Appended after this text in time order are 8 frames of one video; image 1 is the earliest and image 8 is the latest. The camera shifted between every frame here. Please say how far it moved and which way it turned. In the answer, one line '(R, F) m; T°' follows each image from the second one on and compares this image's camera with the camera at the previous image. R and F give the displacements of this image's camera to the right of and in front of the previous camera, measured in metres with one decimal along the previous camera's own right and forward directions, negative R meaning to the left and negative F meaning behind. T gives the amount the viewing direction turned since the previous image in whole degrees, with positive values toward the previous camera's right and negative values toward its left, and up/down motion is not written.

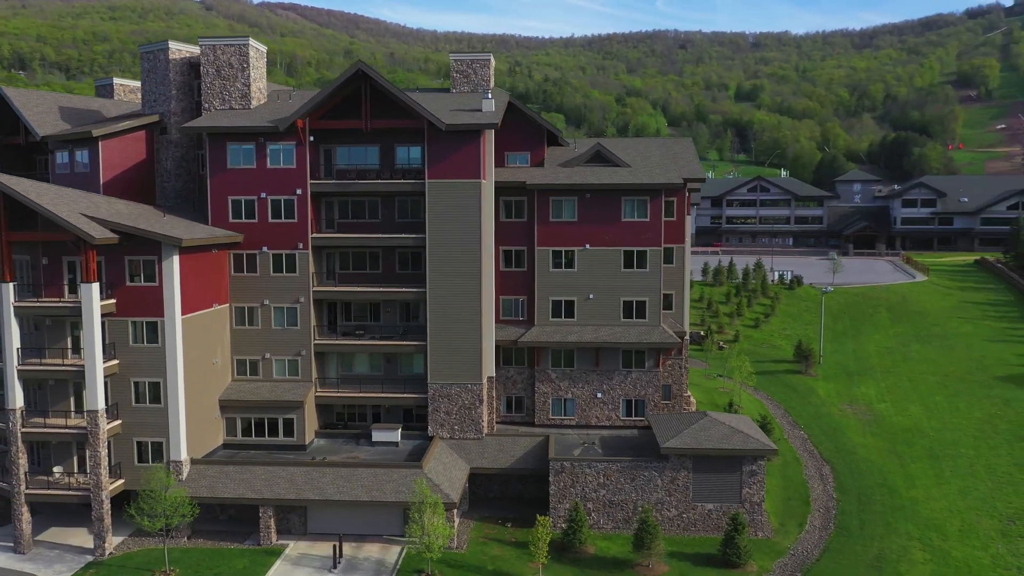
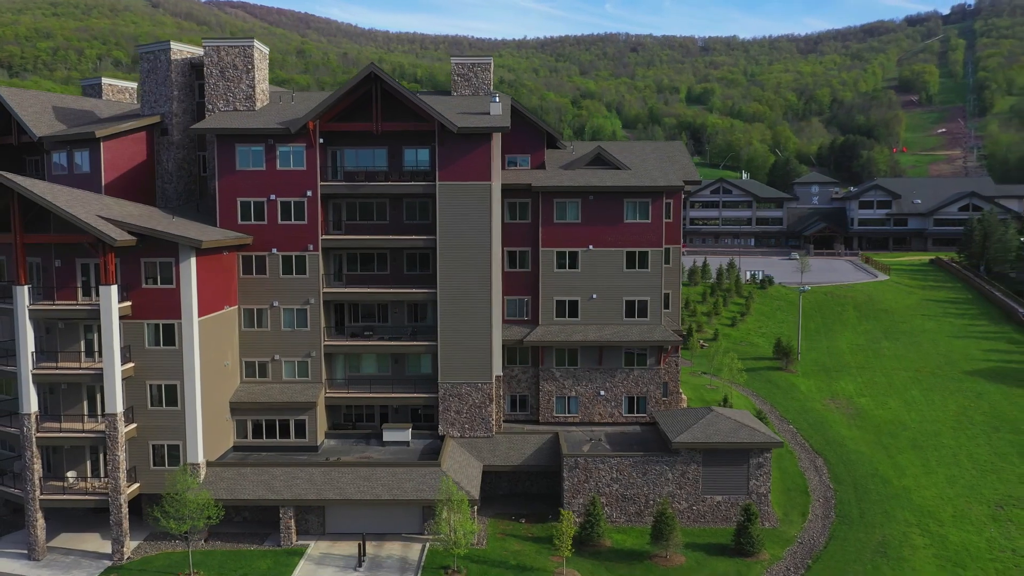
(-2.3, -0.5) m; +3°
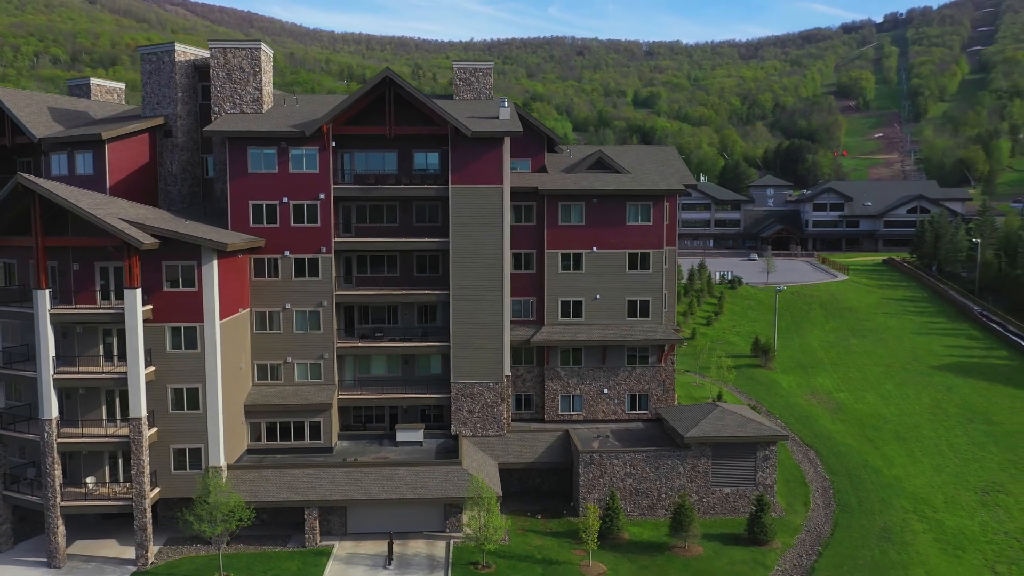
(-2.6, -0.6) m; +3°
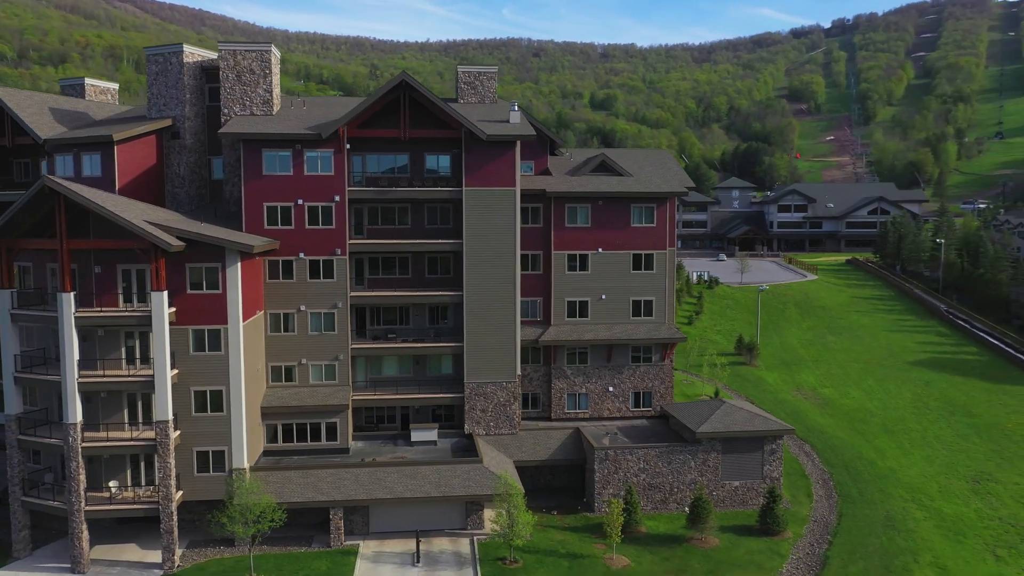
(-2.3, -0.5) m; +3°
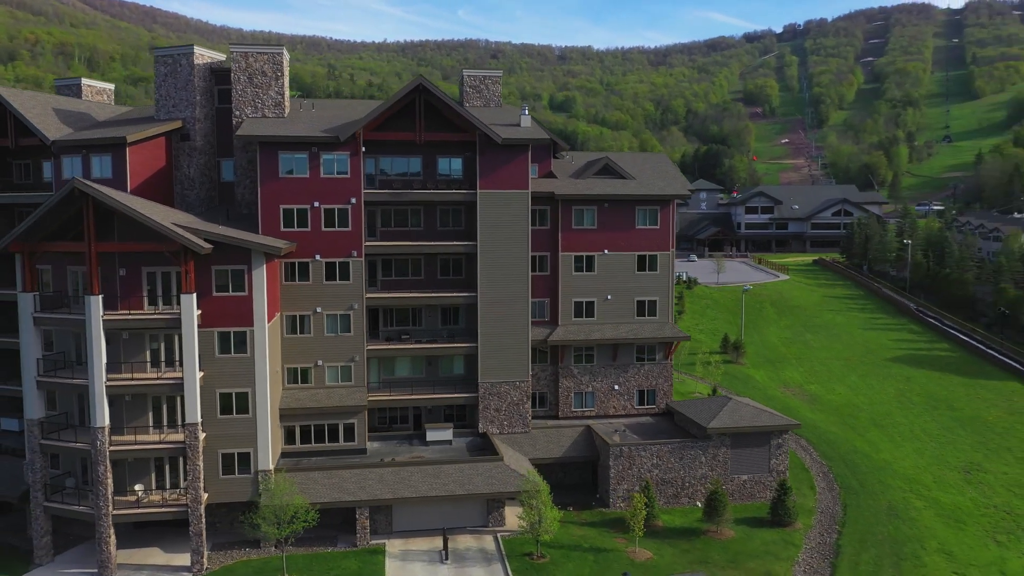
(-2.3, -0.5) m; +3°
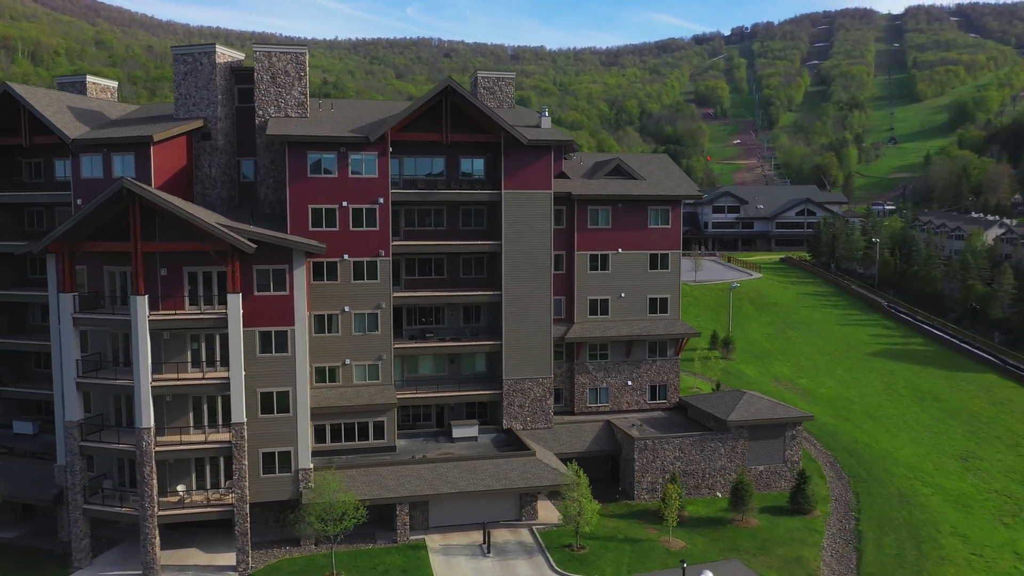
(-3.1, -0.5) m; +3°
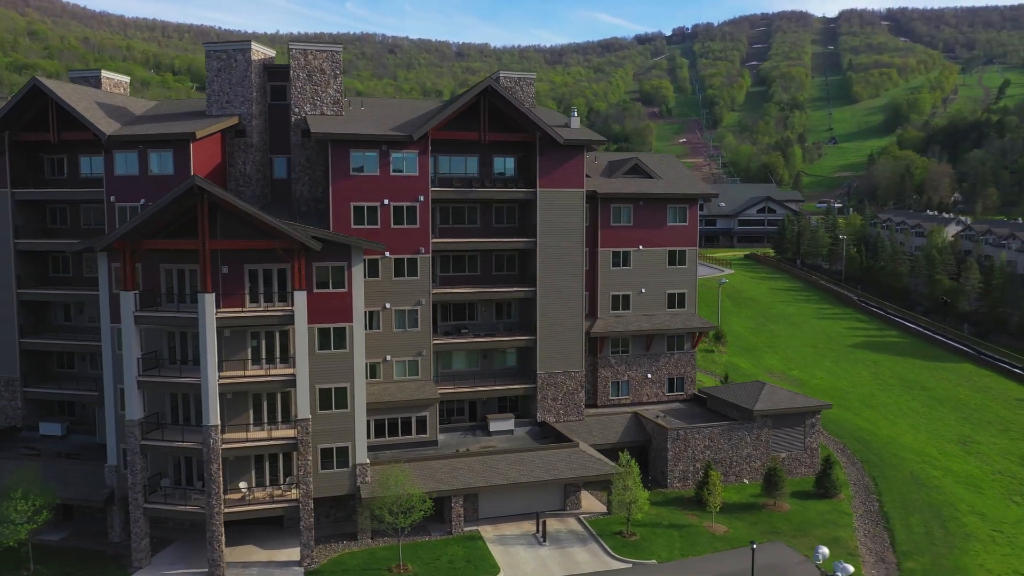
(-4.0, -0.7) m; +3°
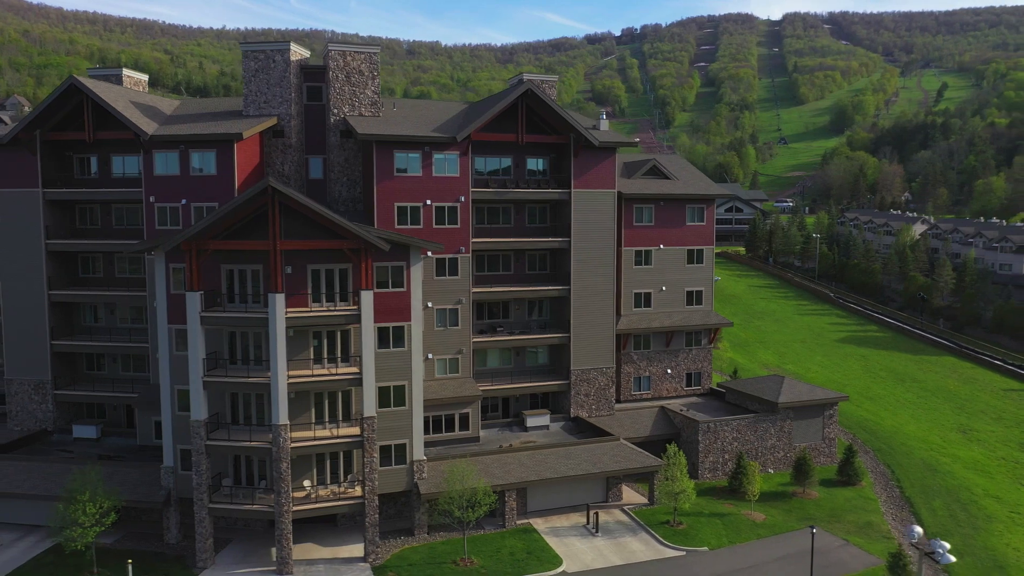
(-3.8, -0.7) m; +3°
